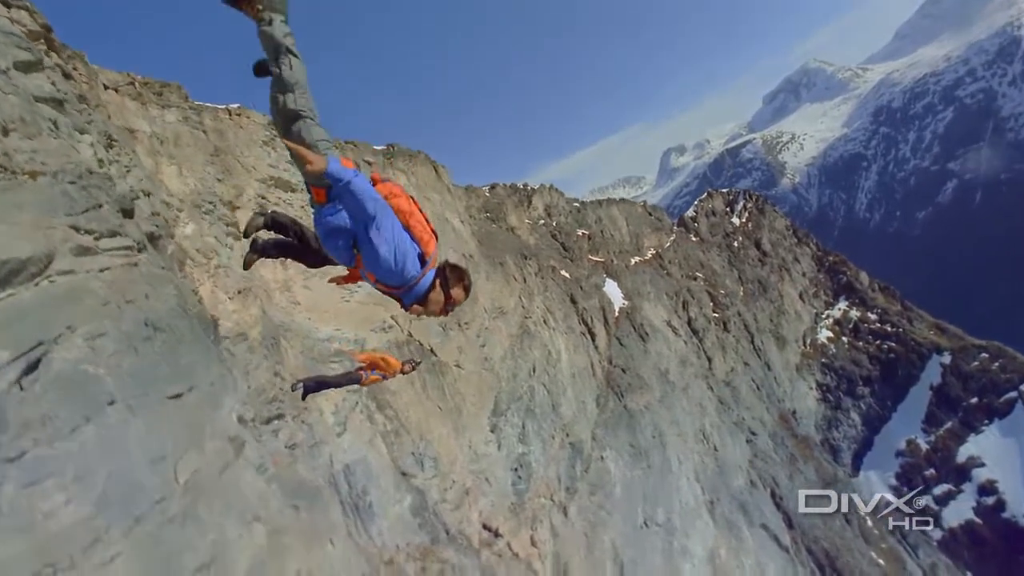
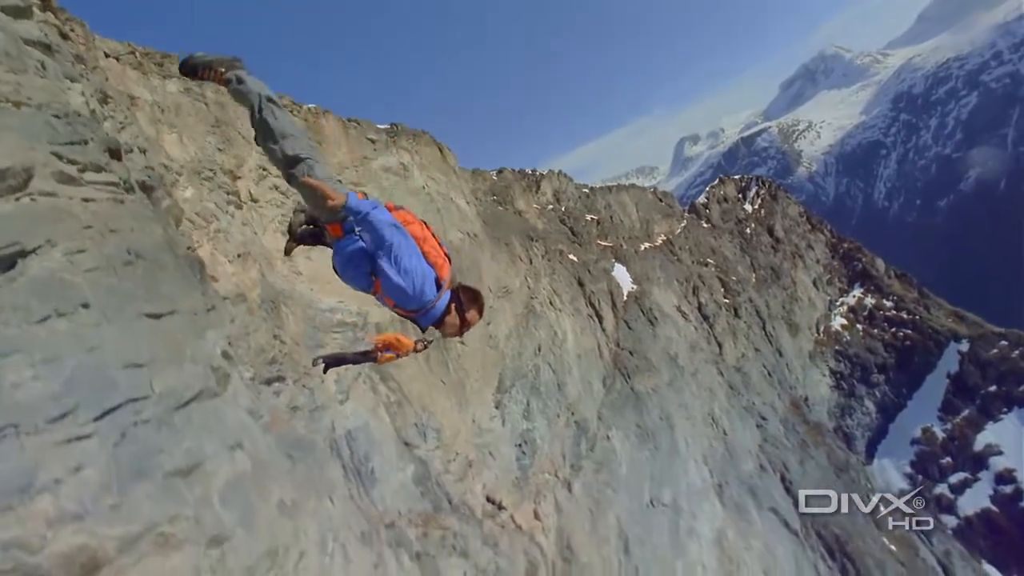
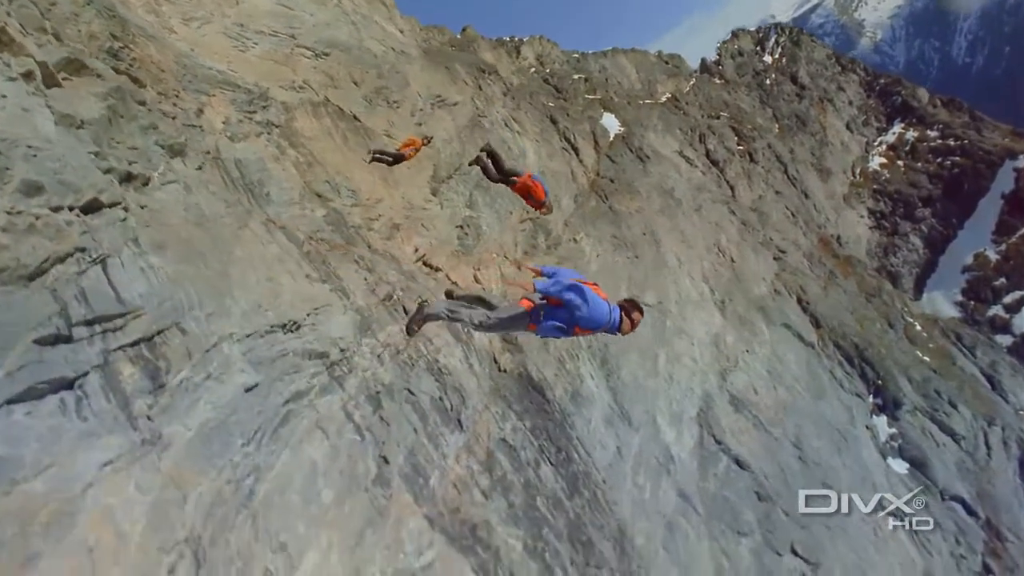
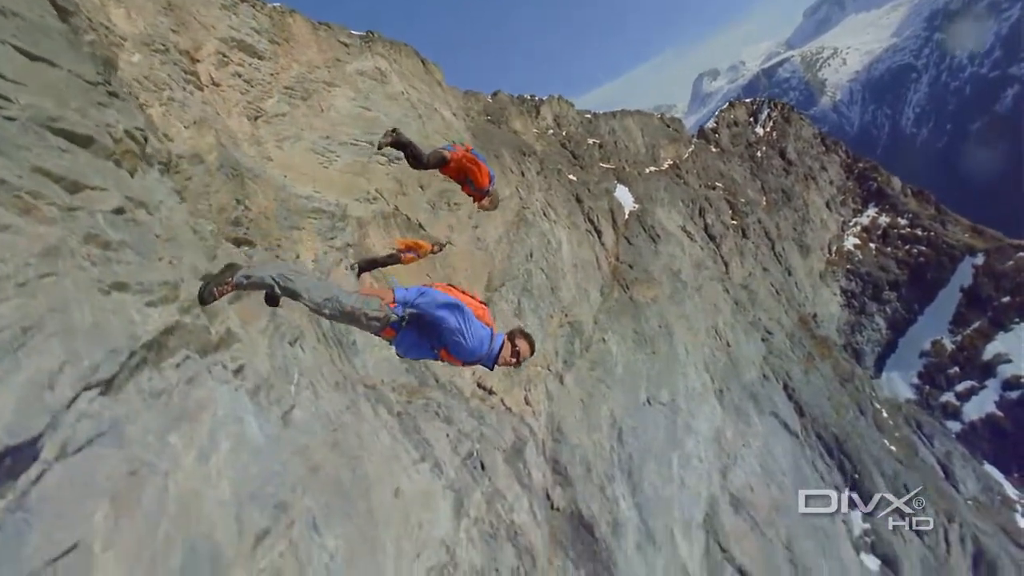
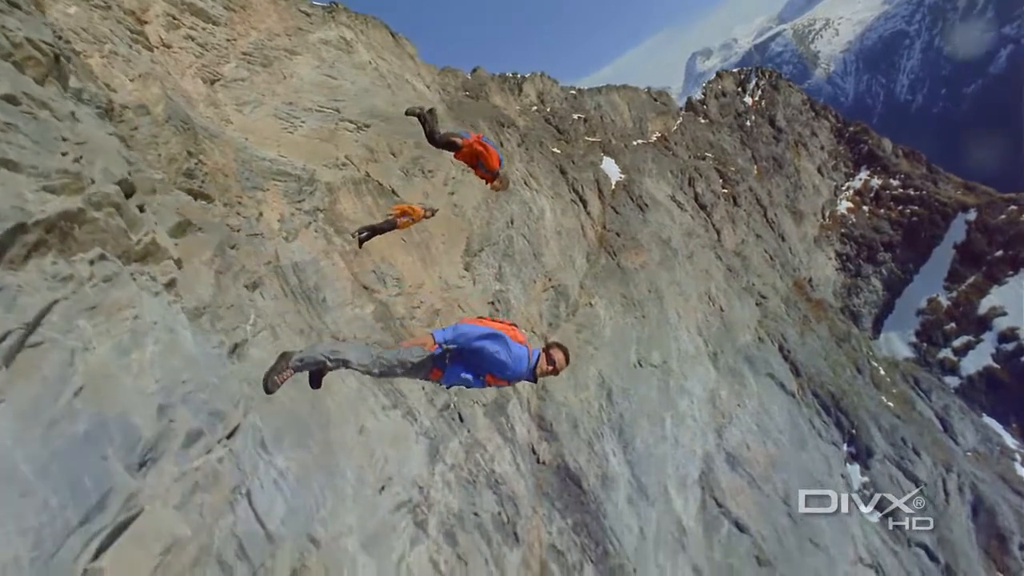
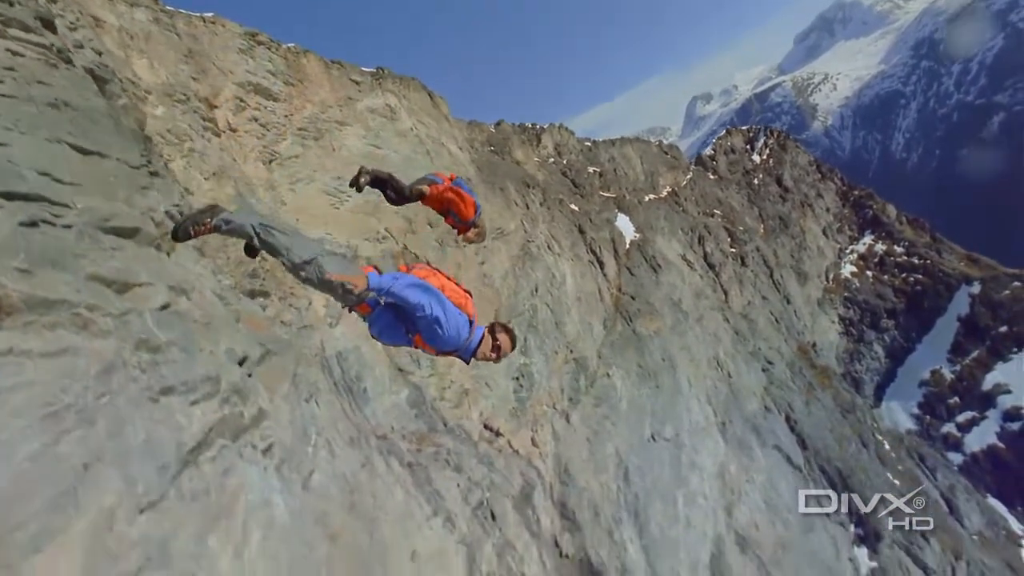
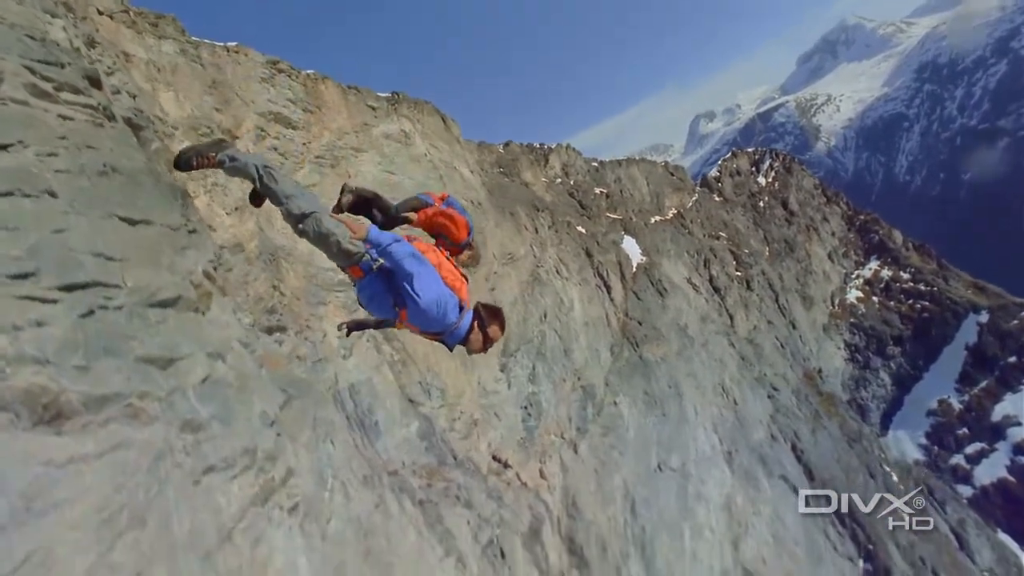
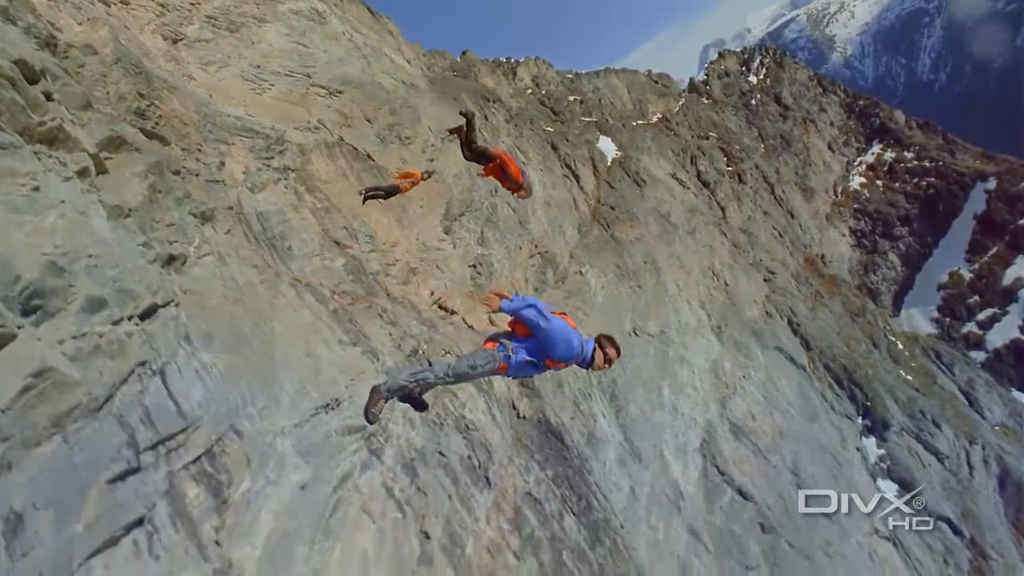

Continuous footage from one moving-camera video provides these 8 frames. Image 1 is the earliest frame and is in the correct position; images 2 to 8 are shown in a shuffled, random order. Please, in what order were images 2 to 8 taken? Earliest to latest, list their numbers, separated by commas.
2, 7, 6, 4, 5, 8, 3
